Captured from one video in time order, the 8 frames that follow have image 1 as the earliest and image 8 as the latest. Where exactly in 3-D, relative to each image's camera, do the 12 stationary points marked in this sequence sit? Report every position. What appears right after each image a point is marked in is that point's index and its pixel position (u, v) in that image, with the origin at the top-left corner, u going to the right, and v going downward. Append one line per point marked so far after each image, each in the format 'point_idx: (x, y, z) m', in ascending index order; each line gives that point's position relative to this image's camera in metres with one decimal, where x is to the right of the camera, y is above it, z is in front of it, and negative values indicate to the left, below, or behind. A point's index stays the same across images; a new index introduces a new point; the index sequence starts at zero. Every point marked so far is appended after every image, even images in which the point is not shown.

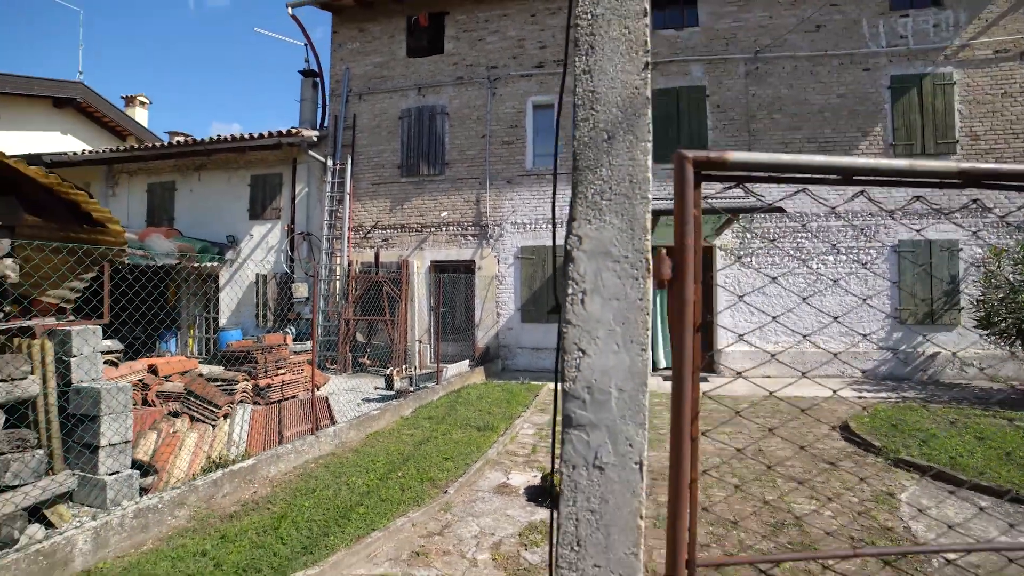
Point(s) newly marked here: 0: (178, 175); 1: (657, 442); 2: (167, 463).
0: (-7.0, +2.4, +10.8) m
1: (+1.4, -1.5, +5.0) m
2: (-2.3, -1.2, +3.5) m
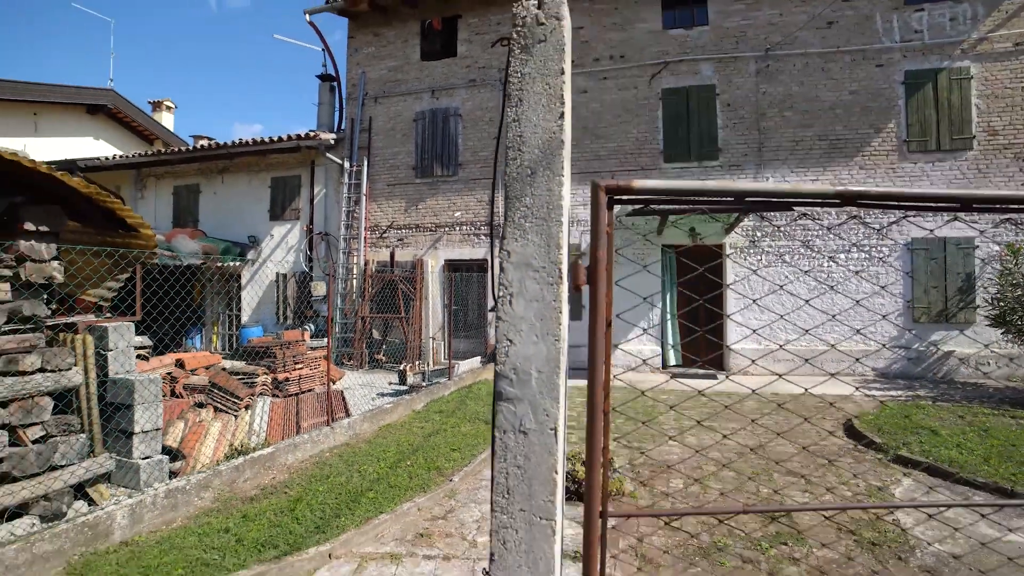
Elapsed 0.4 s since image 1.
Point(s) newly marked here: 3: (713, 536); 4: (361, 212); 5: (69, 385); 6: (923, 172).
0: (-6.7, +2.4, +11.2) m
1: (+1.4, -1.4, +5.1) m
2: (-2.3, -1.2, +3.8) m
3: (+1.2, -1.5, +3.2) m
4: (-2.9, +1.5, +10.1) m
5: (-2.7, -0.6, +3.2) m
6: (+6.8, +1.9, +8.6) m
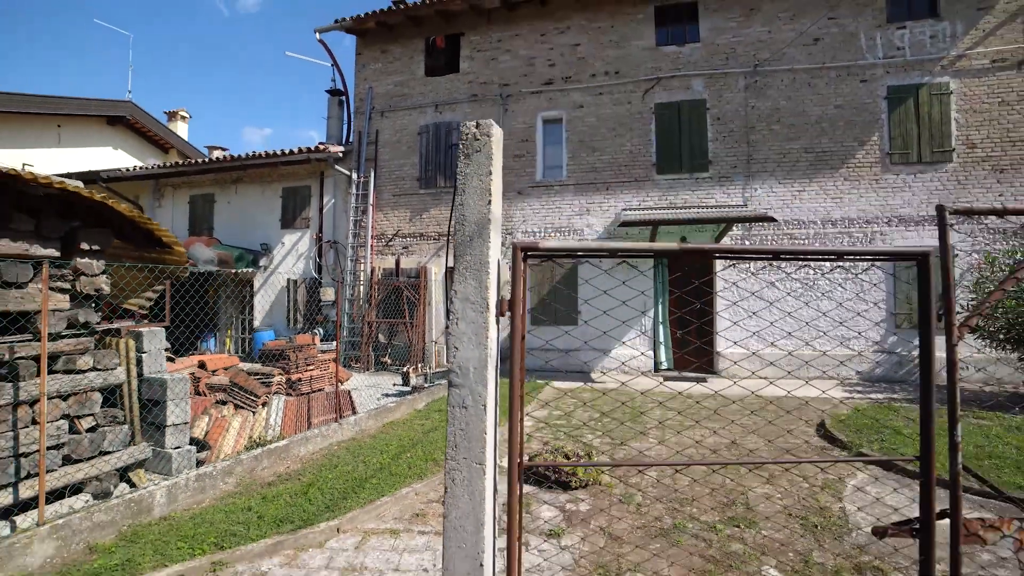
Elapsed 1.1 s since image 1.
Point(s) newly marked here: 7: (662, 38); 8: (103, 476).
0: (-6.7, +2.3, +11.8) m
1: (+1.4, -1.5, +5.5) m
2: (-2.4, -1.3, +4.2) m
3: (+1.1, -1.6, +3.6) m
4: (-2.9, +1.4, +10.6) m
5: (-2.8, -0.7, +3.7) m
6: (+6.8, +1.8, +8.9) m
7: (+2.9, +4.9, +10.0) m
8: (-2.8, -1.3, +3.5) m
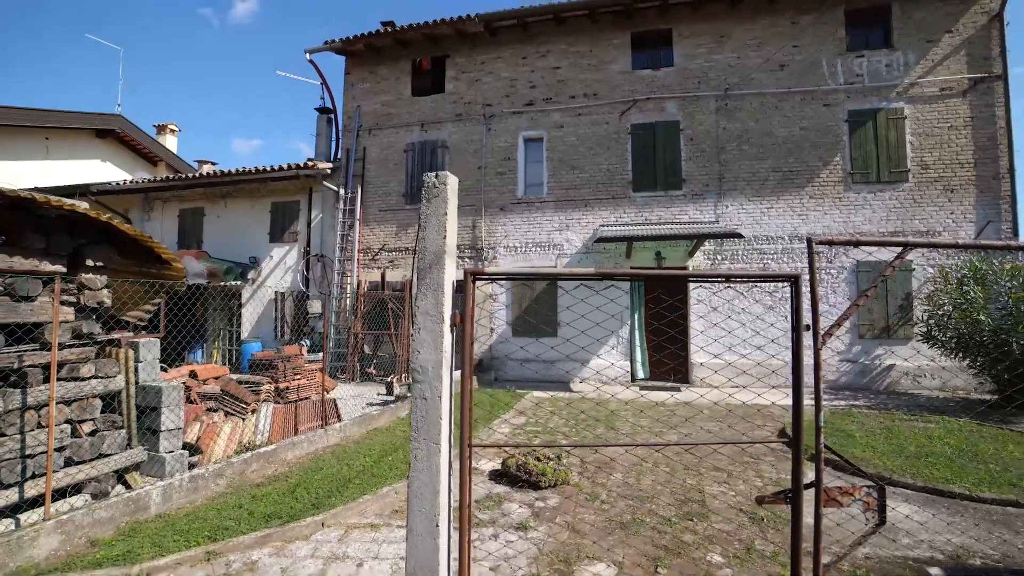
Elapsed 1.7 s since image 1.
0: (-7.1, +2.0, +12.0) m
1: (+1.1, -1.7, +5.9) m
2: (-2.6, -1.4, +4.5) m
3: (+0.9, -1.7, +3.9) m
4: (-3.3, +1.1, +10.9) m
5: (-3.0, -0.8, +3.9) m
6: (+6.5, +1.6, +9.5) m
7: (+2.6, +4.6, +10.5) m
8: (-3.0, -1.4, +3.7) m
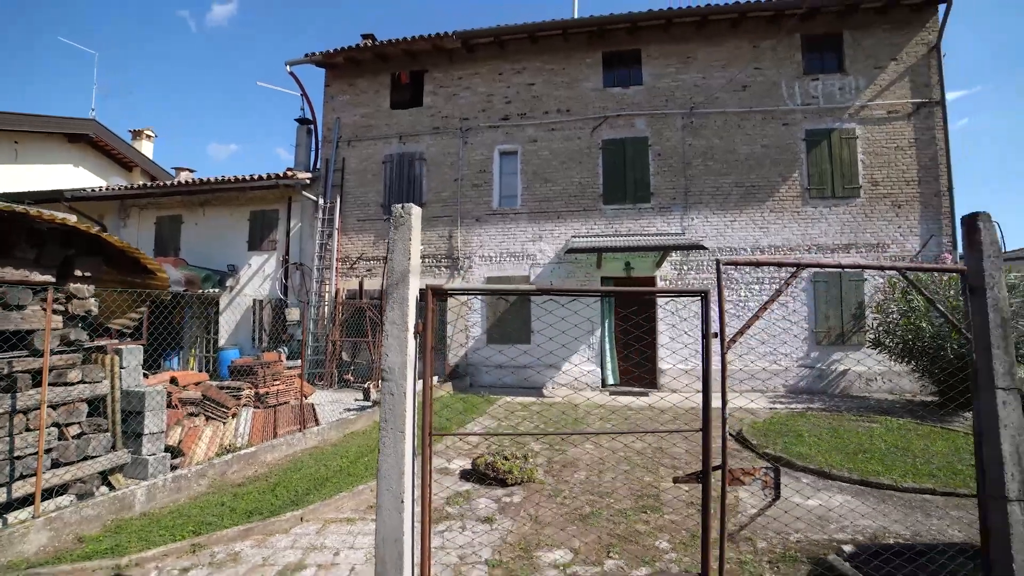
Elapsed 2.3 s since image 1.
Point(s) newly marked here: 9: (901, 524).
0: (-7.6, +1.8, +12.1) m
1: (+0.8, -1.8, +6.2) m
2: (-2.9, -1.4, +4.7) m
3: (+0.7, -1.8, +4.2) m
4: (-3.8, +0.9, +11.1) m
5: (-3.3, -0.8, +4.1) m
6: (+6.0, +1.4, +10.0) m
7: (+2.1, +4.4, +11.0) m
8: (-3.2, -1.4, +3.9) m
9: (+2.8, -1.7, +3.7) m
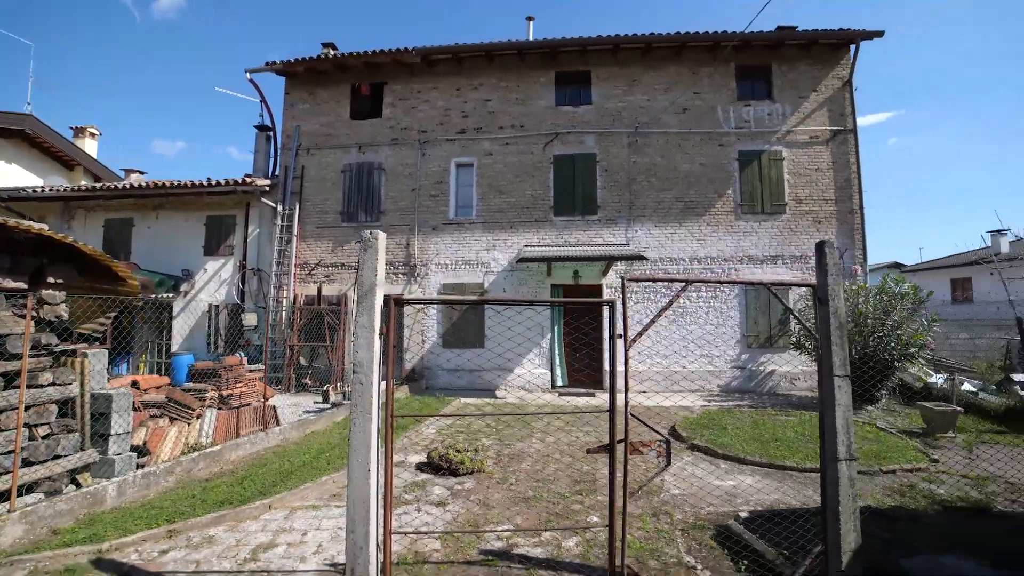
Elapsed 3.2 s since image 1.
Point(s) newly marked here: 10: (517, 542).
0: (-8.6, +1.7, +11.9) m
1: (+0.2, -1.9, +6.7) m
2: (-3.4, -1.5, +4.9) m
3: (+0.2, -1.8, +4.8) m
4: (-4.8, +0.8, +11.2) m
5: (-3.7, -0.9, +4.3) m
6: (+5.1, +1.2, +11.0) m
7: (+1.1, +4.3, +11.7) m
8: (-3.6, -1.5, +4.1) m
9: (+2.4, -1.8, +4.4) m
10: (0.0, -1.8, +3.6) m
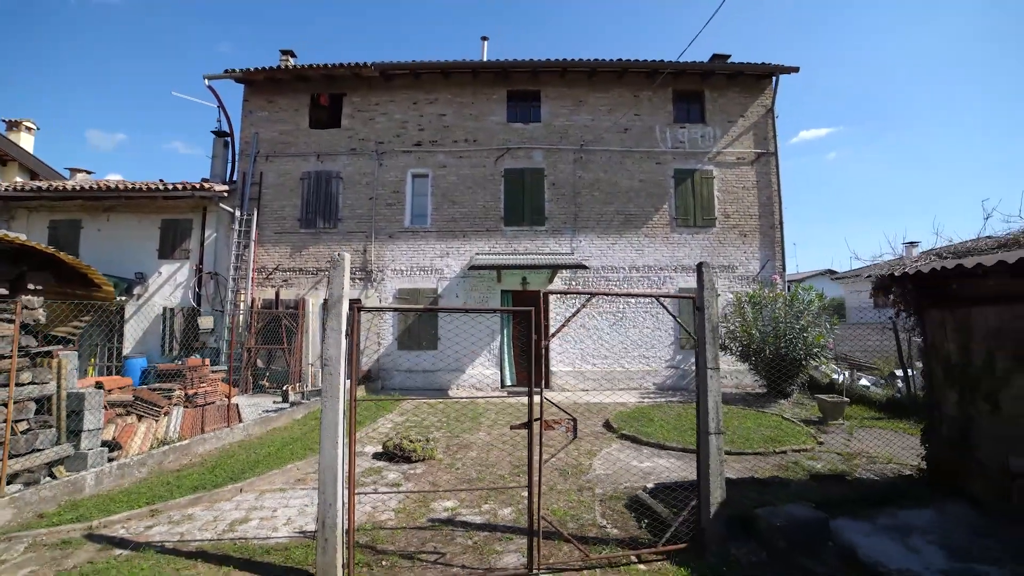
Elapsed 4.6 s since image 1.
0: (-9.7, +1.6, +11.9) m
1: (-0.5, -2.0, +7.4) m
2: (-3.9, -1.6, +5.3) m
3: (-0.3, -1.9, +5.4) m
4: (-5.8, +0.7, +11.5) m
5: (-4.2, -1.0, +4.7) m
6: (+4.0, +1.1, +12.1) m
7: (0.0, +4.1, +12.4) m
8: (-4.1, -1.6, +4.5) m
9: (+1.9, -1.9, +5.3) m
10: (-0.4, -1.9, +4.3) m
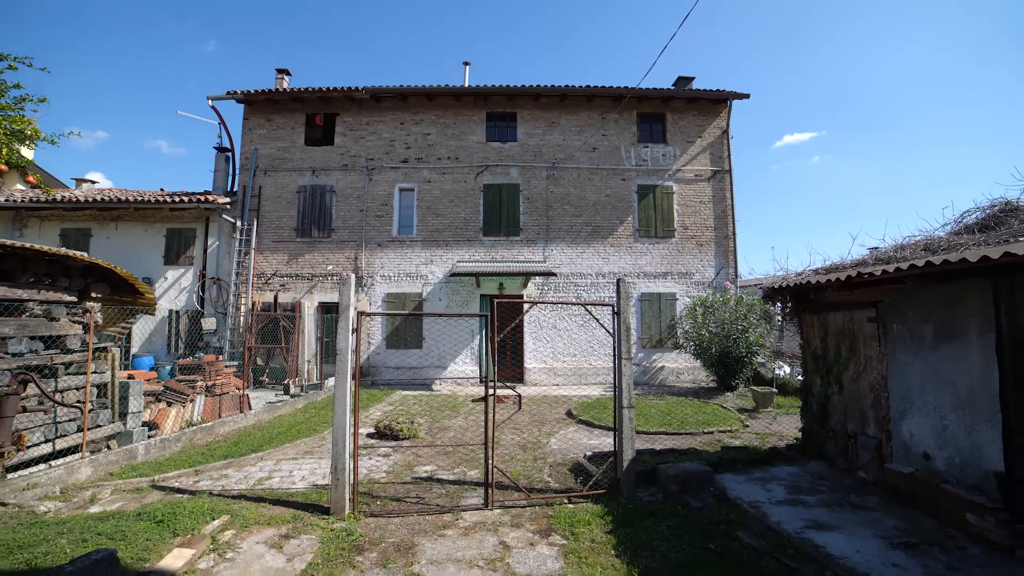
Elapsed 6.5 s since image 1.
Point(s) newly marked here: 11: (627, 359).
0: (-10.3, +1.6, +12.8) m
1: (-1.0, -2.1, +8.6) m
2: (-4.3, -1.7, +6.4) m
3: (-0.7, -2.0, +6.6) m
4: (-6.4, +0.6, +12.5) m
5: (-4.6, -1.0, +5.8) m
6: (+3.5, +1.0, +13.4) m
7: (-0.5, +4.0, +13.6) m
8: (-4.5, -1.6, +5.6) m
9: (+1.5, -2.0, +6.5) m
10: (-0.8, -2.0, +5.5) m
11: (+1.1, -0.7, +4.9) m
